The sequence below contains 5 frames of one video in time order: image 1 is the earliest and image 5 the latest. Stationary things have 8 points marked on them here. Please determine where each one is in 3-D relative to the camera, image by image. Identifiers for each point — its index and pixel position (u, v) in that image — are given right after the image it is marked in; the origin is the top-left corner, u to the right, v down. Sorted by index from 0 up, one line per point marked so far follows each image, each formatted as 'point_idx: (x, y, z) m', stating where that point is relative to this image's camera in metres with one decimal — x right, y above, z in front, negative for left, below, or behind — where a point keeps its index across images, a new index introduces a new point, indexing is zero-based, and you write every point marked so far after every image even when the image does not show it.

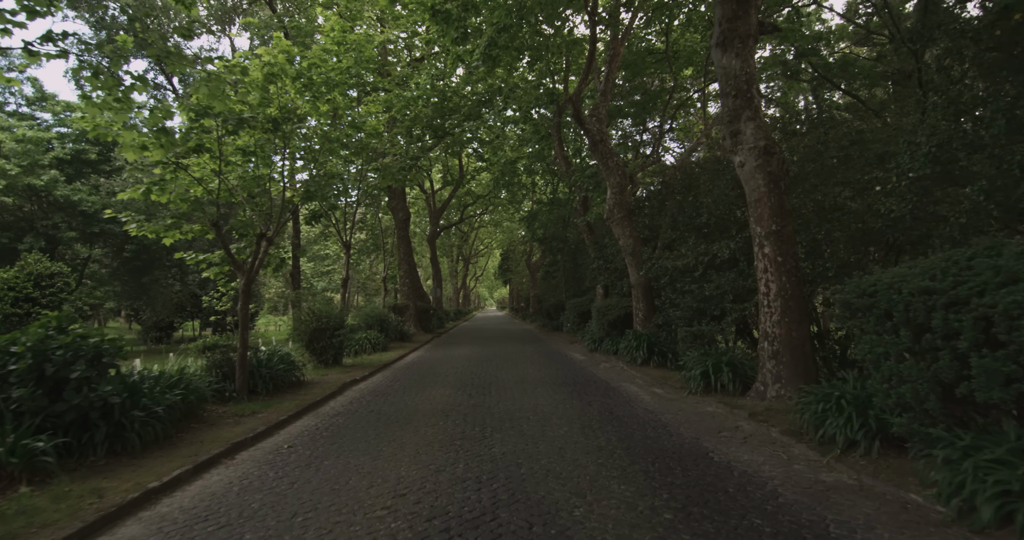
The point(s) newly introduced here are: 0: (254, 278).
0: (-5.7, -0.2, +9.4) m
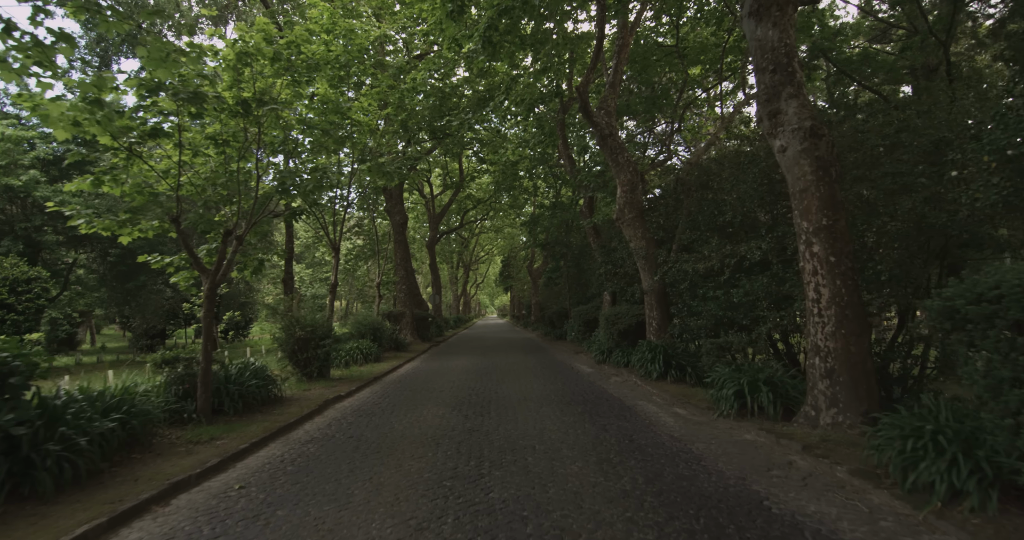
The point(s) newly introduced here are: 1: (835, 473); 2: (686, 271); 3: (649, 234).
0: (-5.7, -0.2, +8.2) m
1: (+3.9, -2.5, +5.1) m
2: (+4.4, 0.0, +10.6) m
3: (+4.4, +1.2, +13.5) m
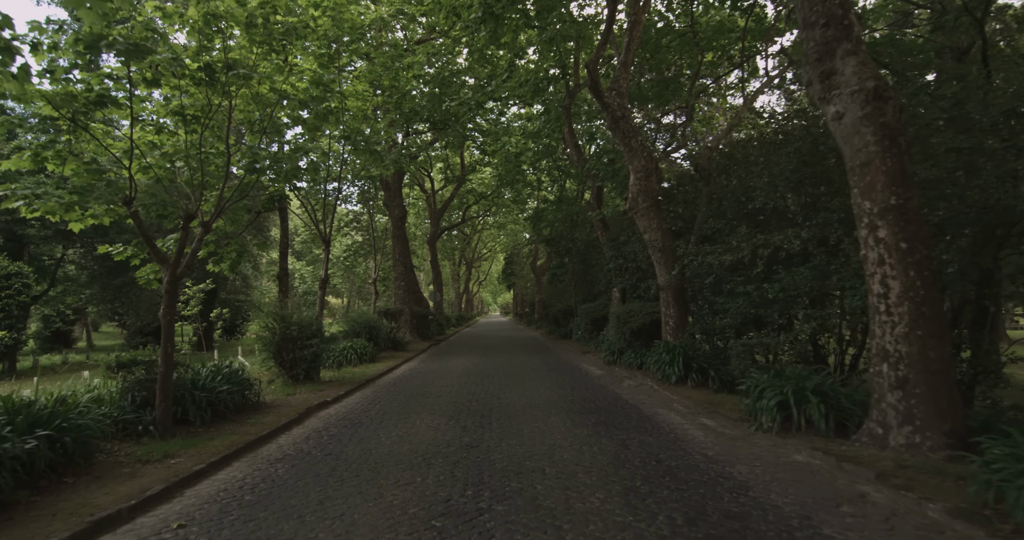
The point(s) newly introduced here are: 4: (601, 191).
0: (-5.6, -0.1, +7.2) m
1: (+4.0, -2.3, +4.1) m
2: (+4.5, +0.2, +9.5) m
3: (+4.5, +1.4, +12.4) m
4: (+4.1, +3.7, +19.6) m
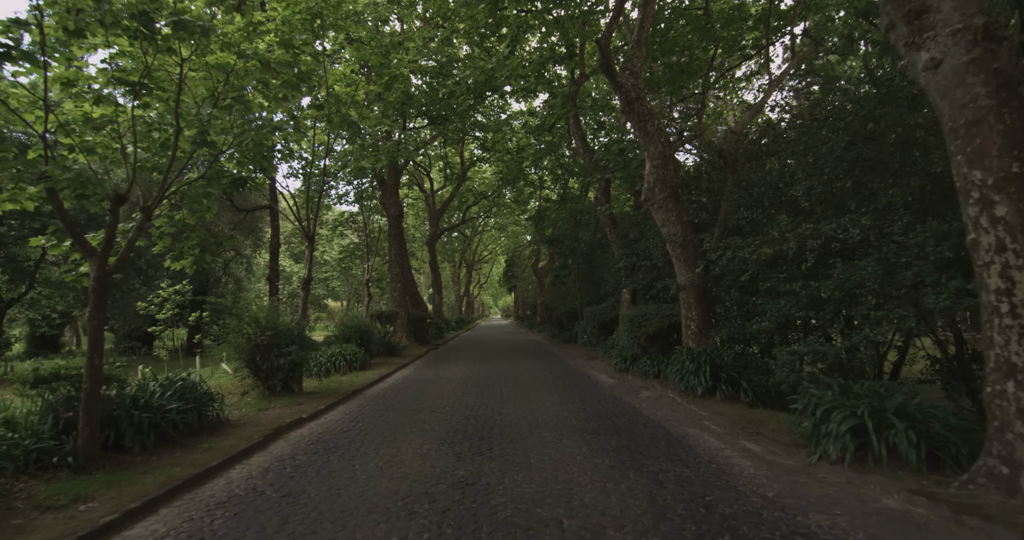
0: (-5.5, 0.0, +6.0) m
1: (+4.0, -2.2, +2.8) m
2: (+4.5, +0.2, +8.3) m
3: (+4.6, +1.4, +11.1) m
4: (+4.2, +3.7, +18.4) m
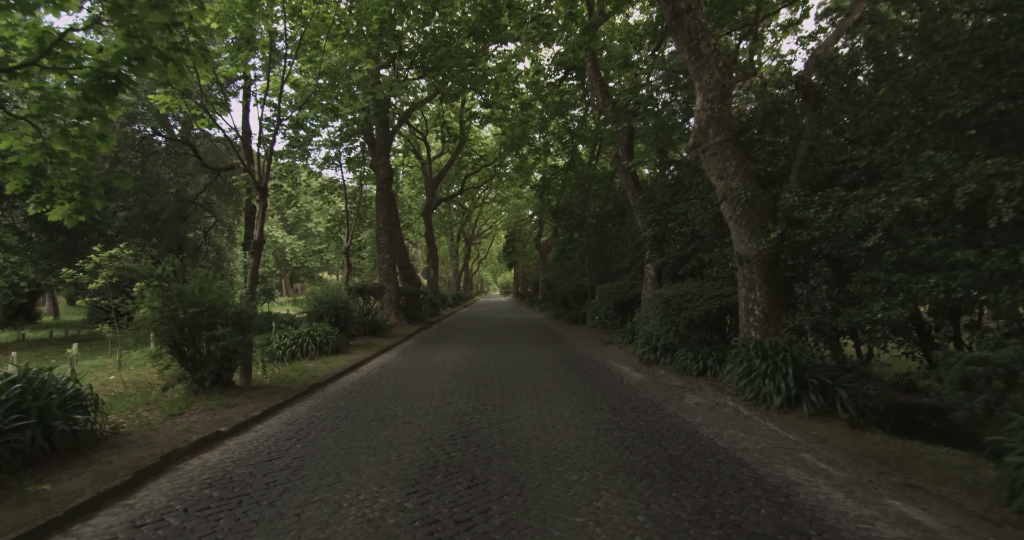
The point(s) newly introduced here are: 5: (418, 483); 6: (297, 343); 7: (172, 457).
0: (-5.4, +0.6, +3.3) m
1: (+4.1, -2.0, +0.3) m
2: (+4.7, +0.7, +5.6) m
3: (+4.7, +2.1, +8.4) m
4: (+4.4, +4.8, +15.6) m
5: (-1.0, -2.2, +4.4) m
6: (-6.1, -2.1, +11.9) m
7: (-4.1, -2.3, +5.2) m
